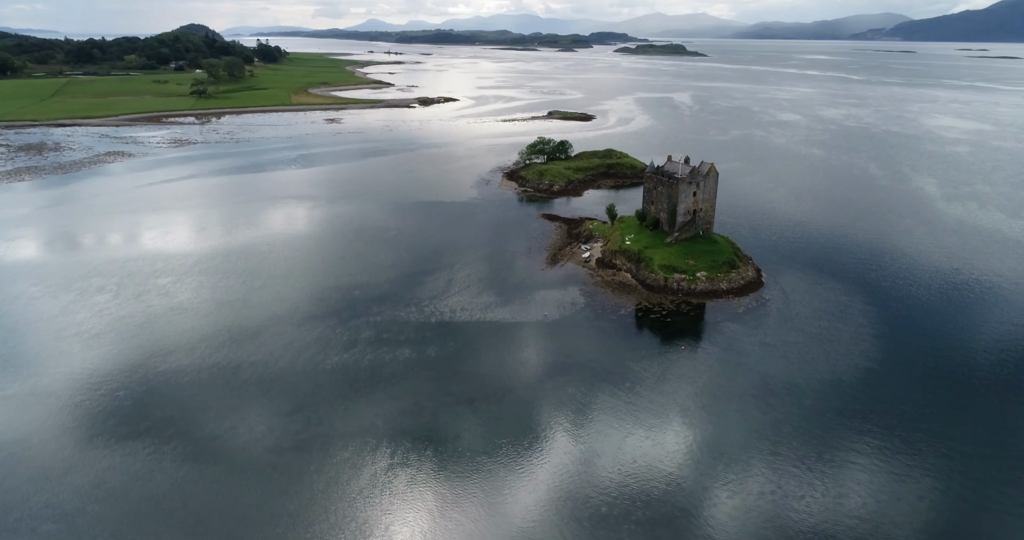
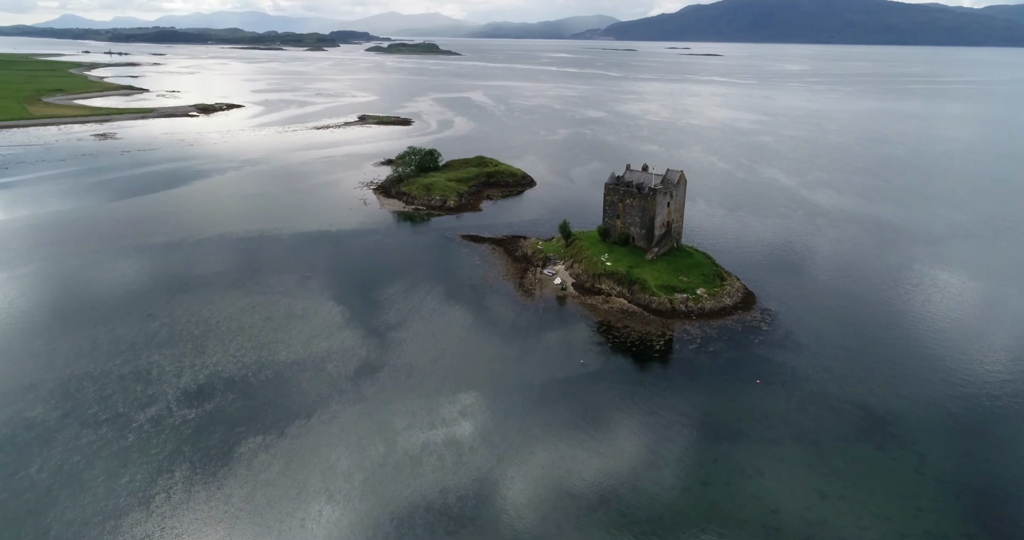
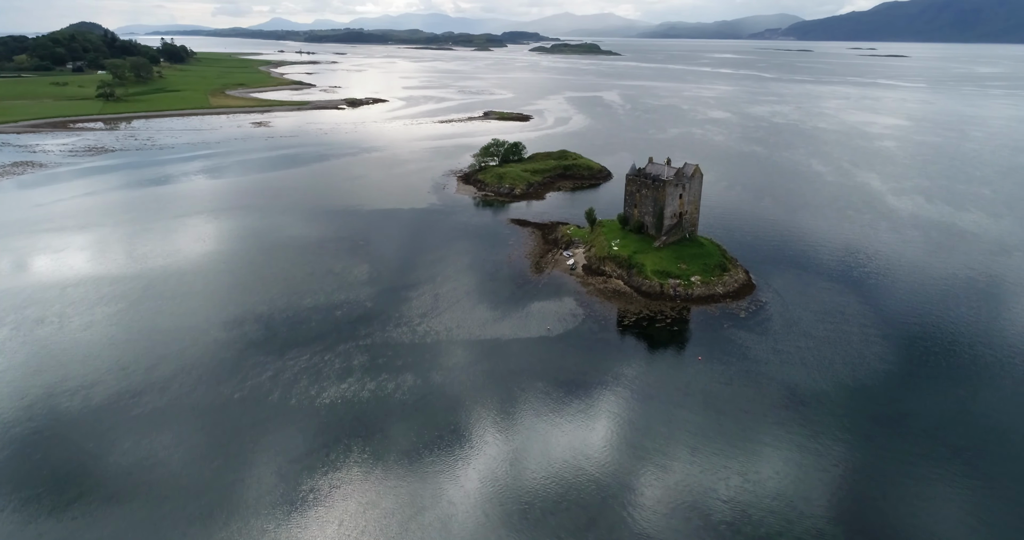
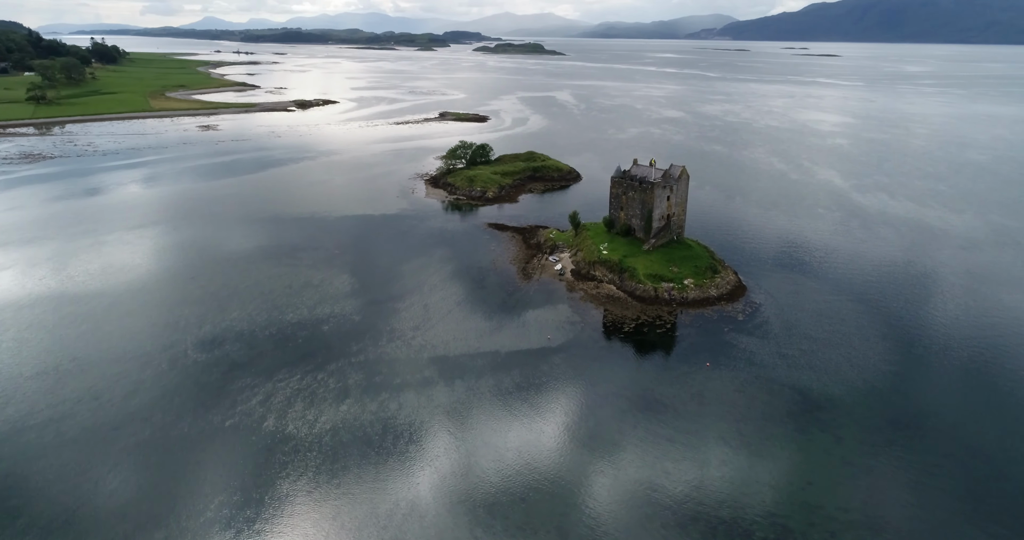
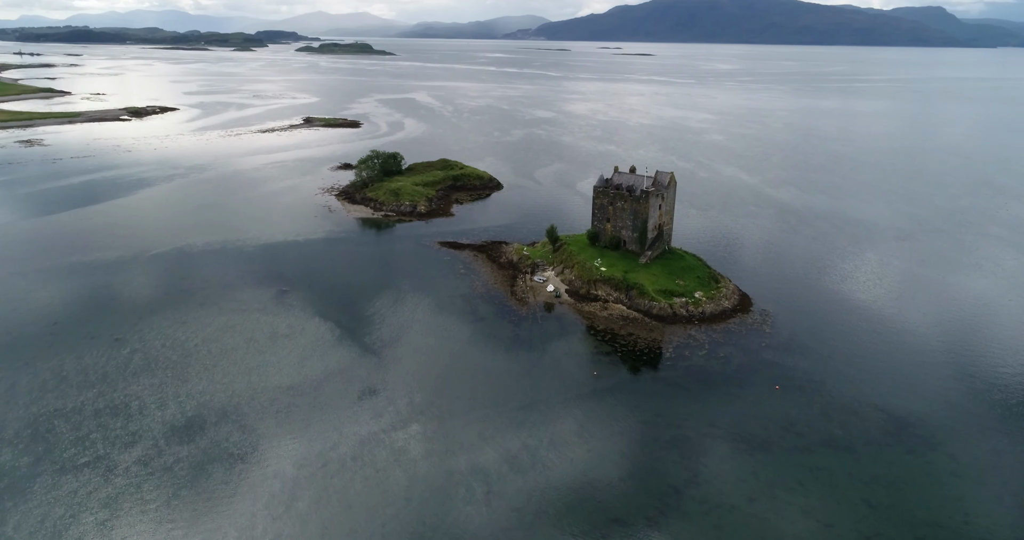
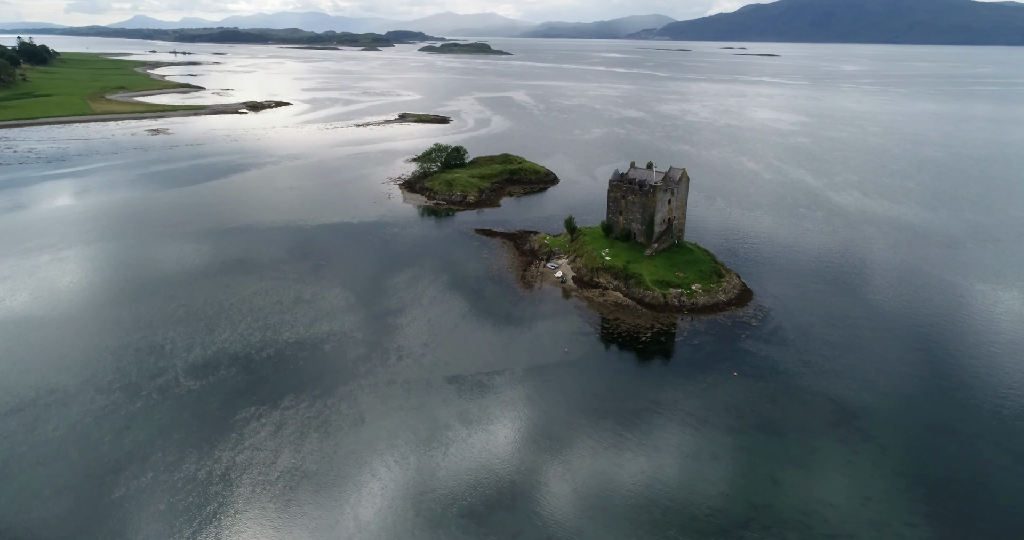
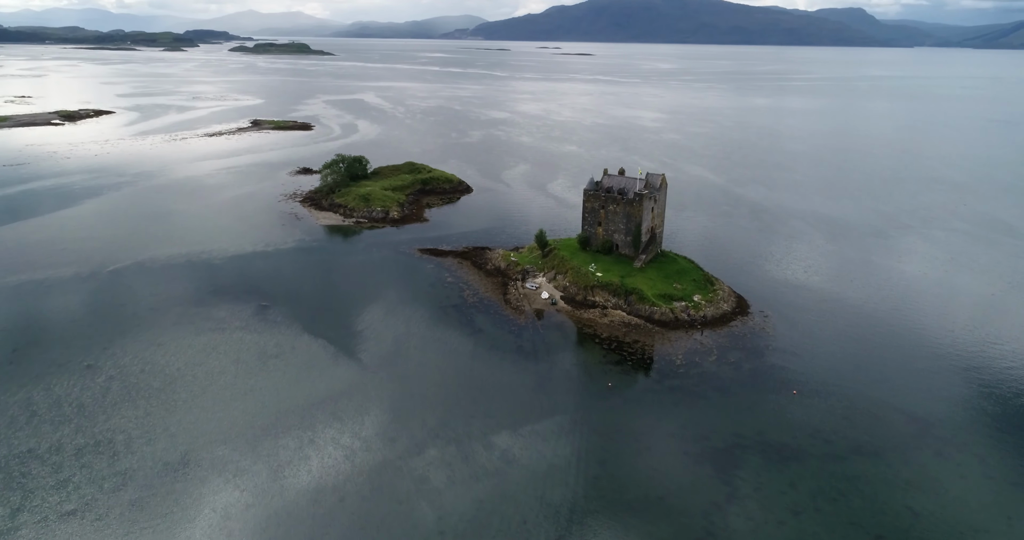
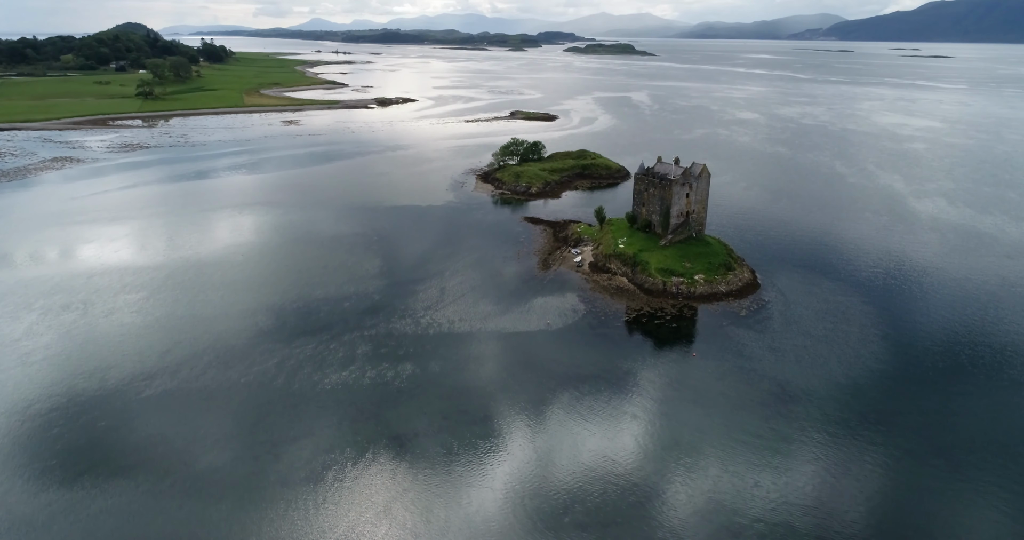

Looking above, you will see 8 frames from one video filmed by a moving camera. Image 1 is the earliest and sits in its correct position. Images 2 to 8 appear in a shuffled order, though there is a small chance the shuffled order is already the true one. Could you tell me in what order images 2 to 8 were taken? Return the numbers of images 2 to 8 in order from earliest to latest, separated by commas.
8, 3, 4, 6, 2, 5, 7
